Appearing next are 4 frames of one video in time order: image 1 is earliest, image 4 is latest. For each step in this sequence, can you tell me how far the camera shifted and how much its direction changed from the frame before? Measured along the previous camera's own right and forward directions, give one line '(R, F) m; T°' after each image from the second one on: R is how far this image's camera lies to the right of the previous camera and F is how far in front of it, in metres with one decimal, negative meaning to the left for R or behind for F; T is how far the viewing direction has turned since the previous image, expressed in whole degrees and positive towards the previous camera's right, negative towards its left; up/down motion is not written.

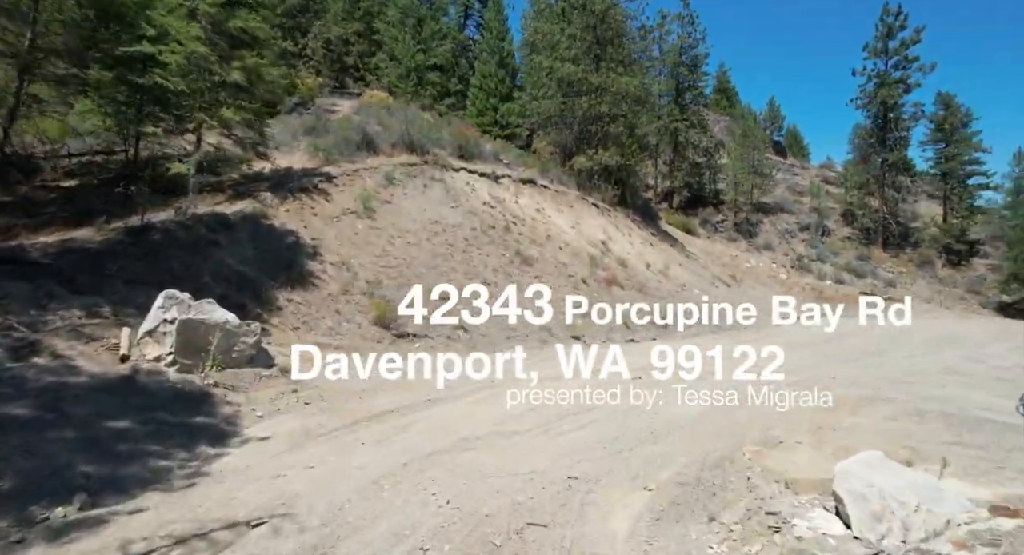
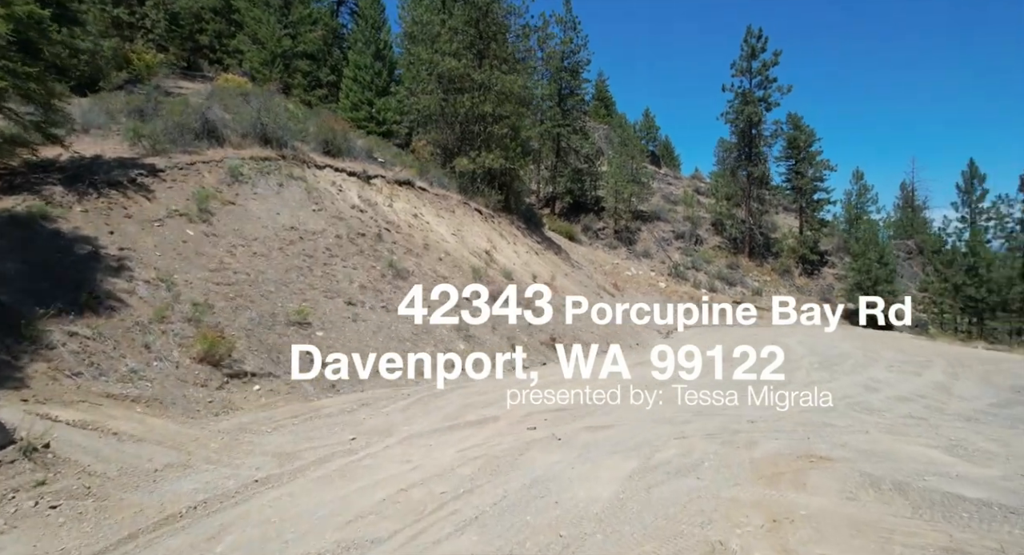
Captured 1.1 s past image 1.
(+0.2, +1.7) m; +11°
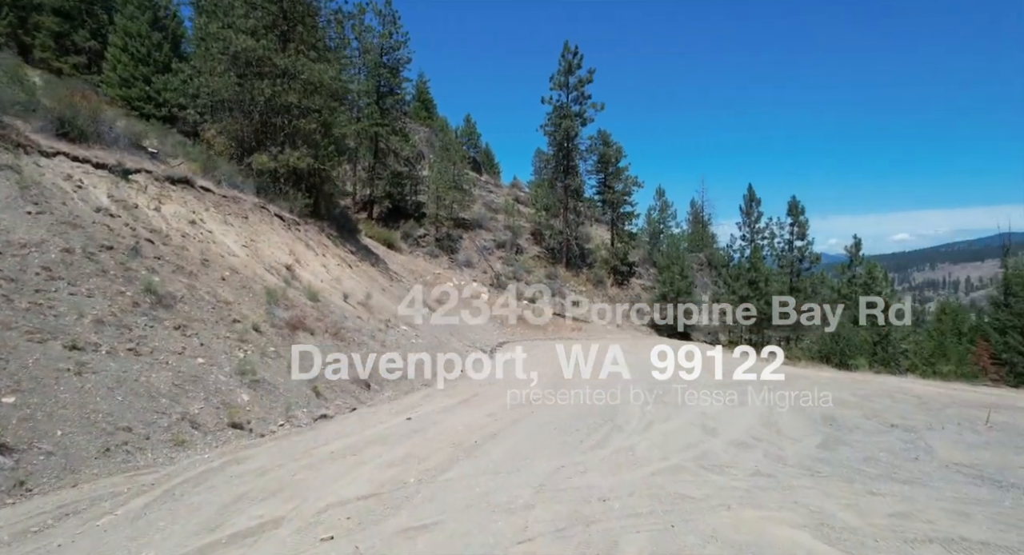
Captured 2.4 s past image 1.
(+0.2, +1.8) m; +16°
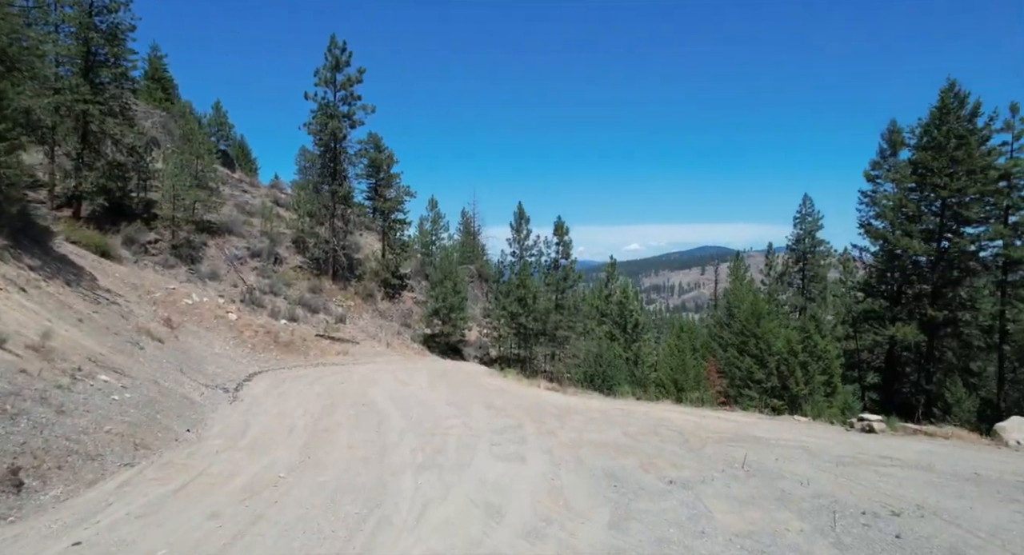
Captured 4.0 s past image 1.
(+0.3, +1.9) m; +21°
